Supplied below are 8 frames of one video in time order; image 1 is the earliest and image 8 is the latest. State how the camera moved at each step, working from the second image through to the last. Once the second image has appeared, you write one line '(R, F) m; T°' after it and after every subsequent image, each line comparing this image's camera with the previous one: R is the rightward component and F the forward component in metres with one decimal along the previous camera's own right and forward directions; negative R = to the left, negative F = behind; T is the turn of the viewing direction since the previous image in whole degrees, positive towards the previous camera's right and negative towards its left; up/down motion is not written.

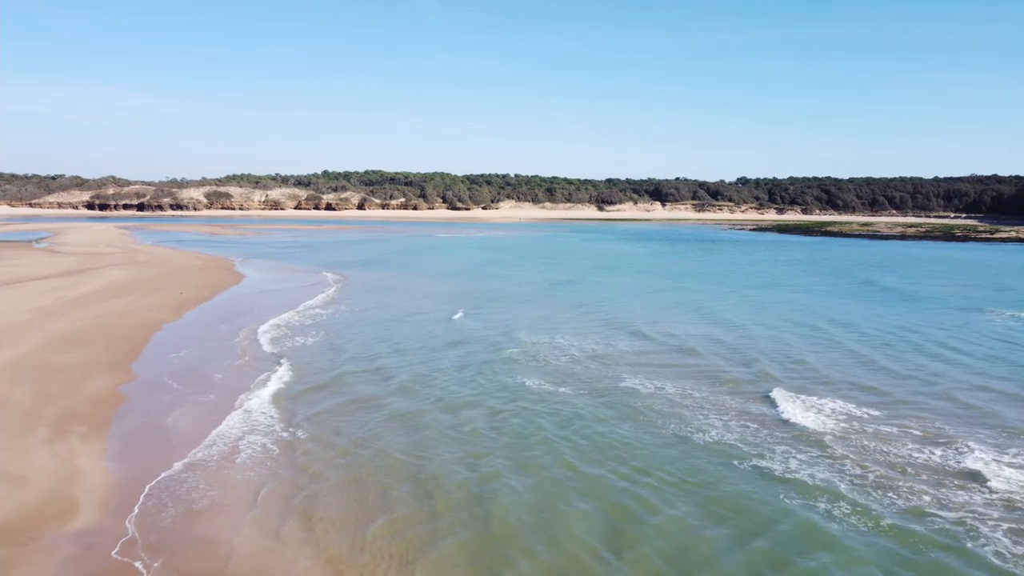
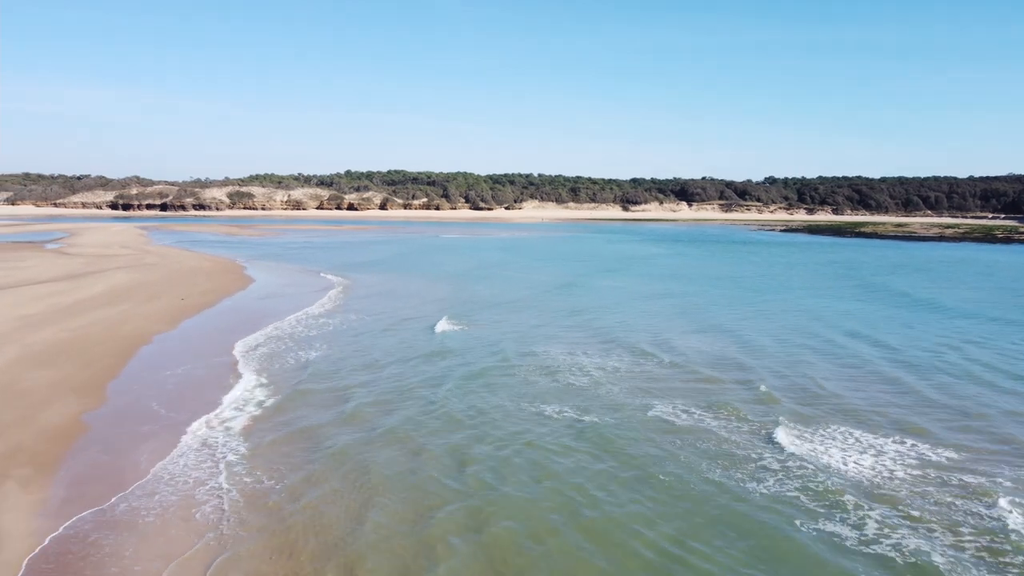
(0.0, +1.2) m; -2°
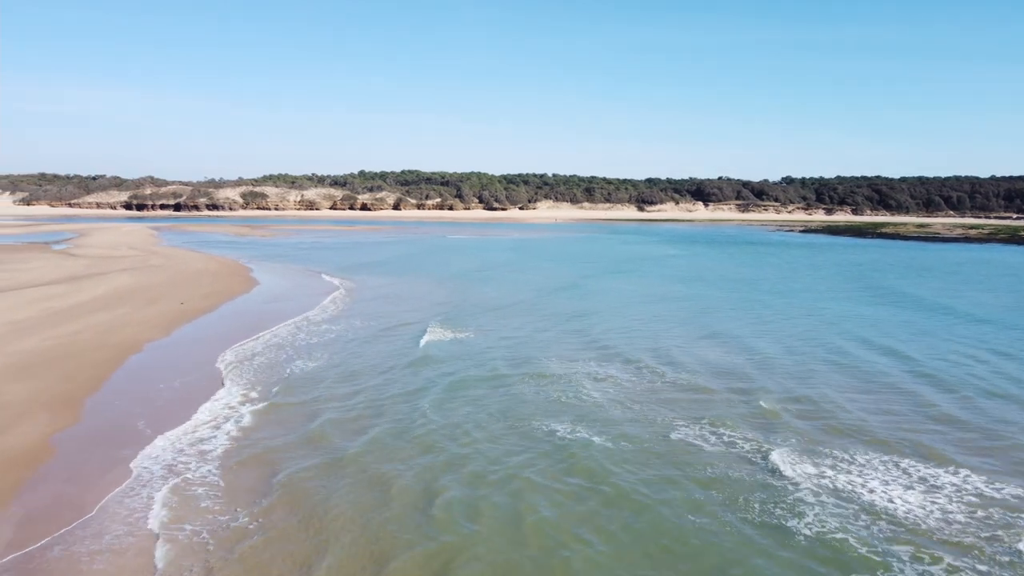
(0.0, +0.8) m; -1°
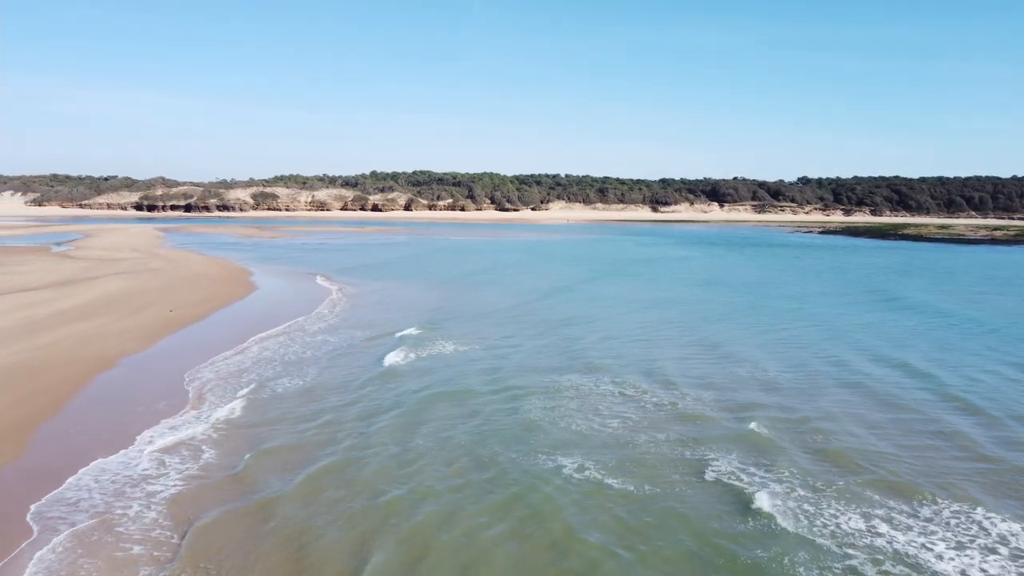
(0.0, +1.1) m; -1°
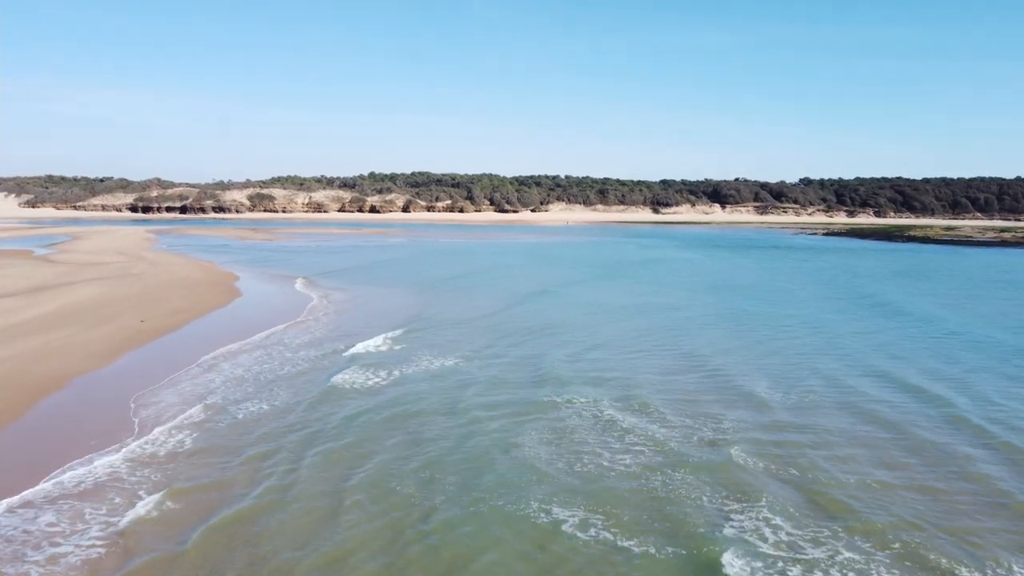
(0.0, +1.1) m; 0°
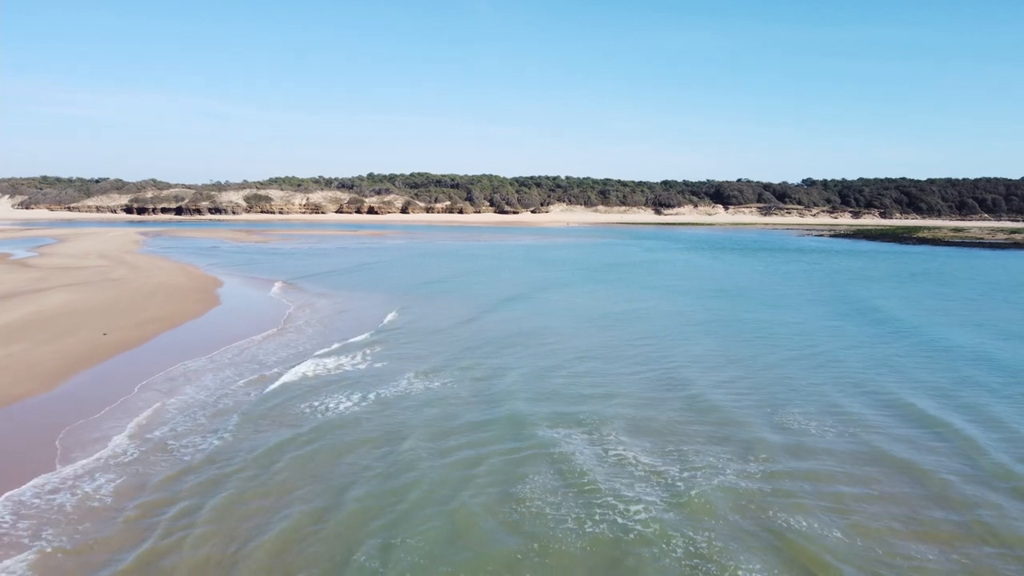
(0.0, +1.2) m; 0°
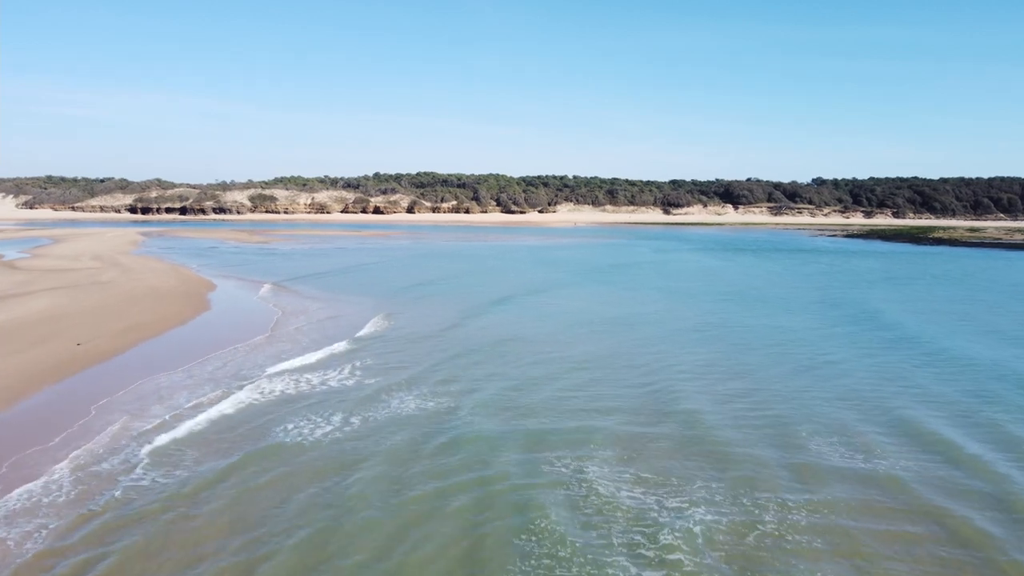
(0.0, +1.0) m; 0°
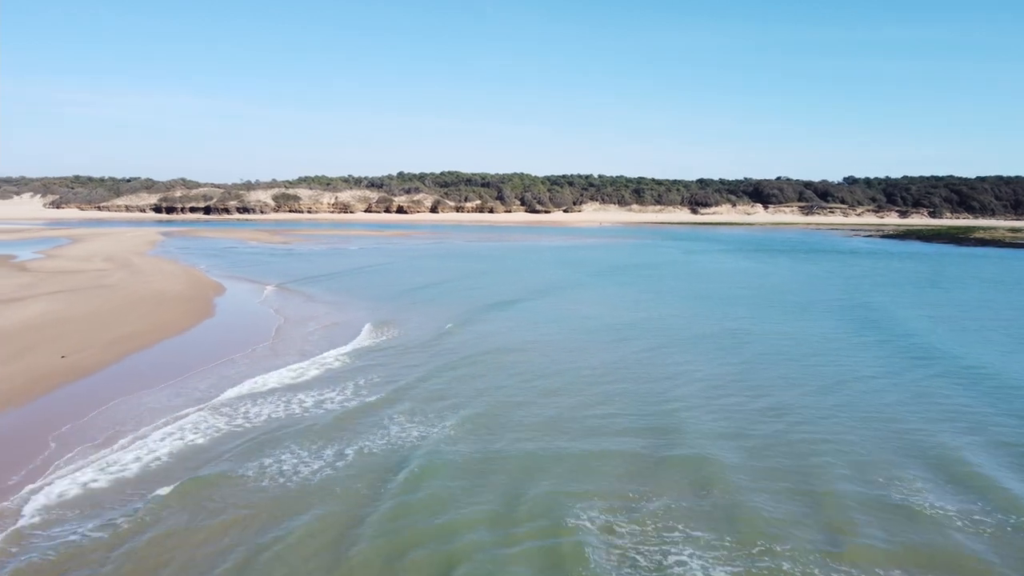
(0.0, +1.1) m; -2°
